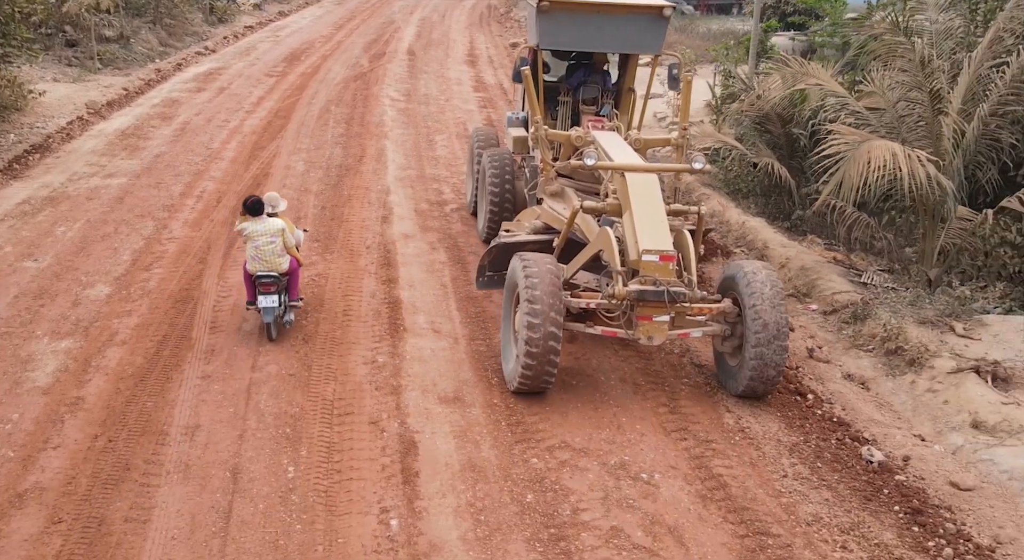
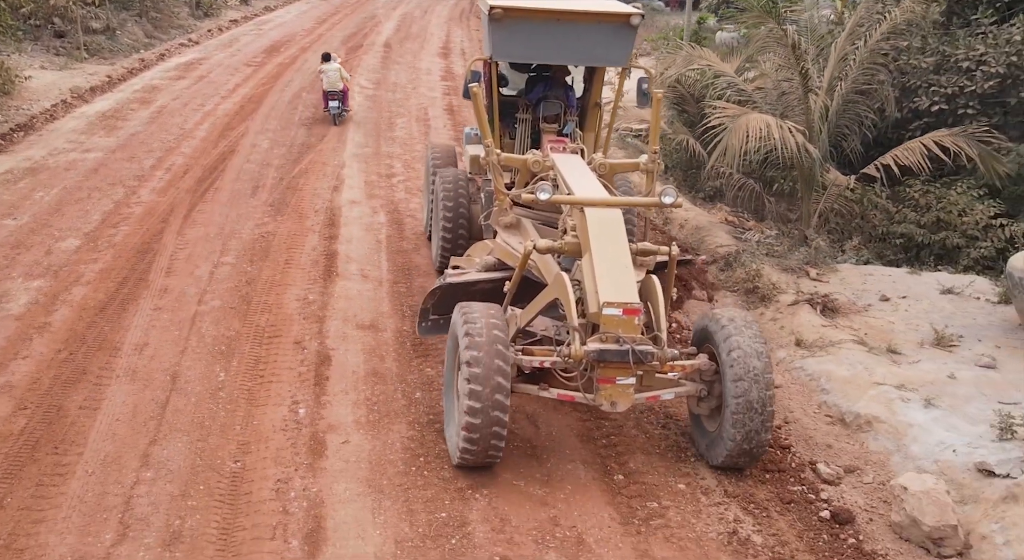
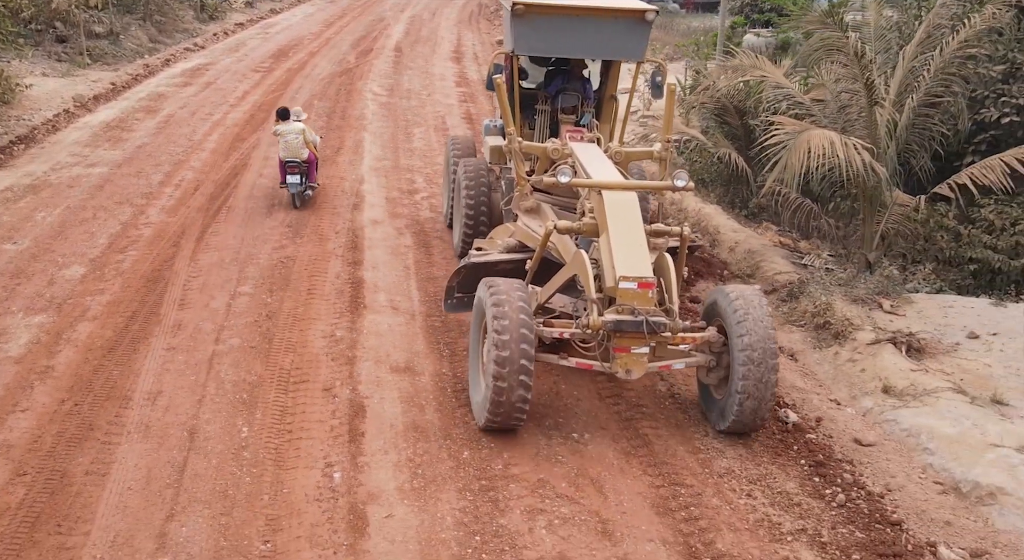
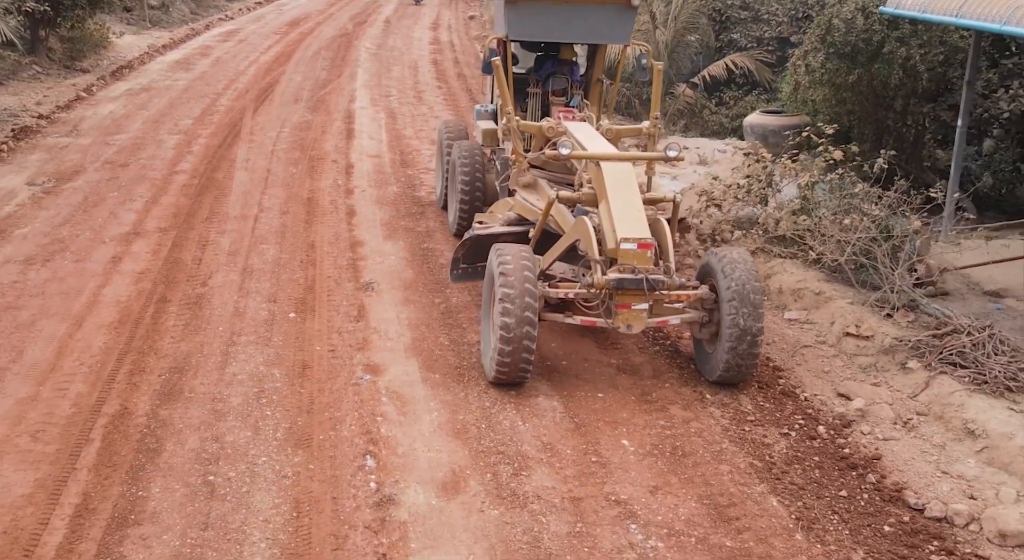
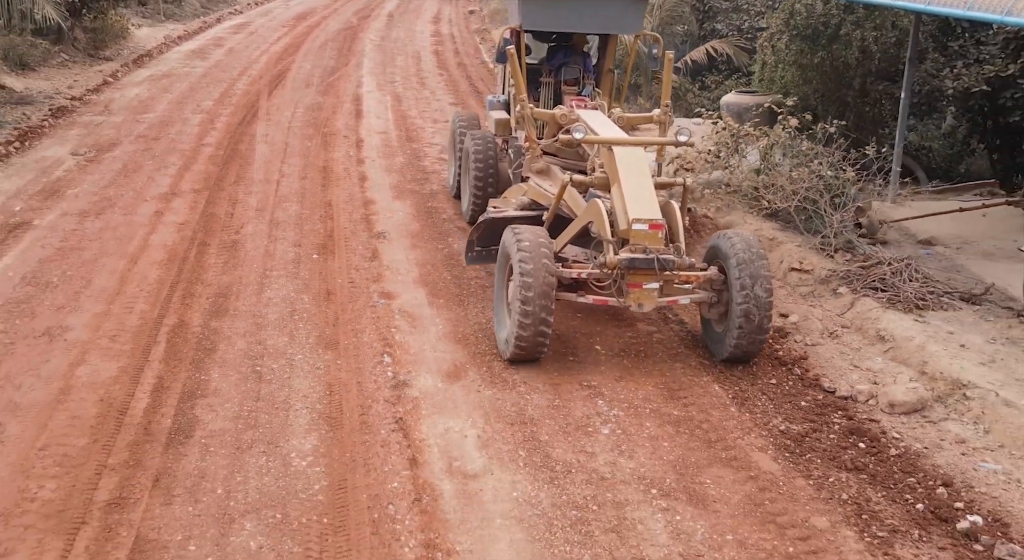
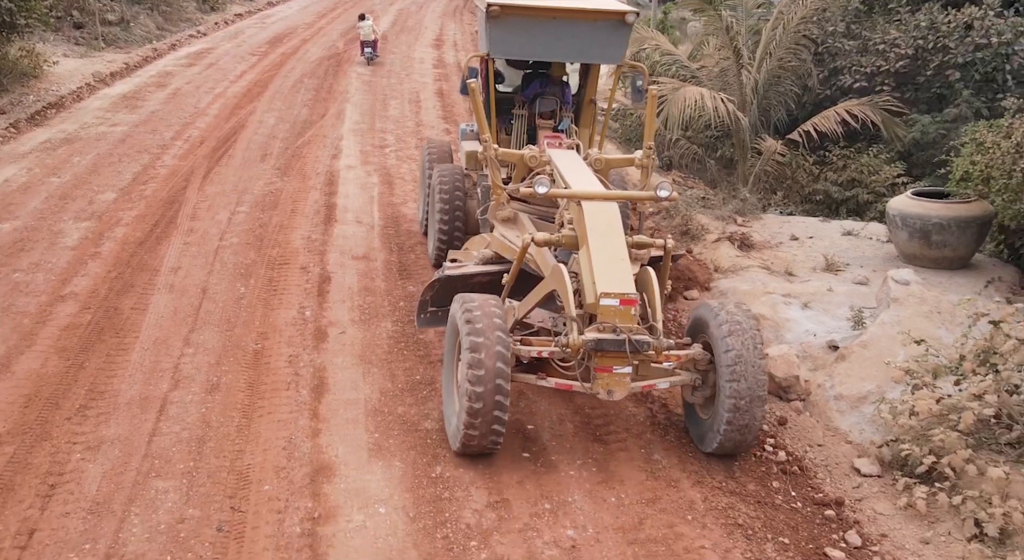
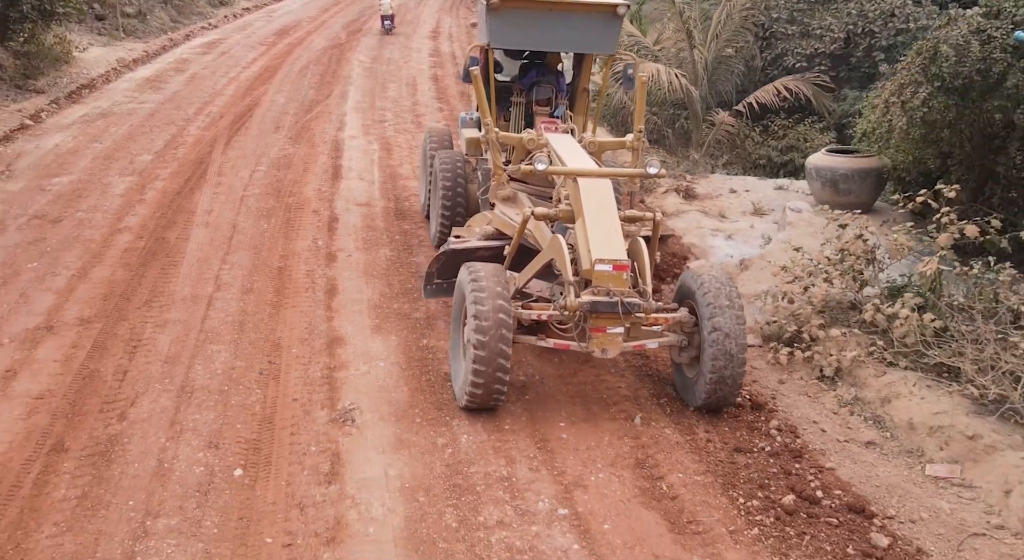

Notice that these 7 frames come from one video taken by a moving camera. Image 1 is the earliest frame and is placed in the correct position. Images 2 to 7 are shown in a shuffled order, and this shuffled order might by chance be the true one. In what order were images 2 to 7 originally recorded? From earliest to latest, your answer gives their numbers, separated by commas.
3, 2, 6, 7, 4, 5
